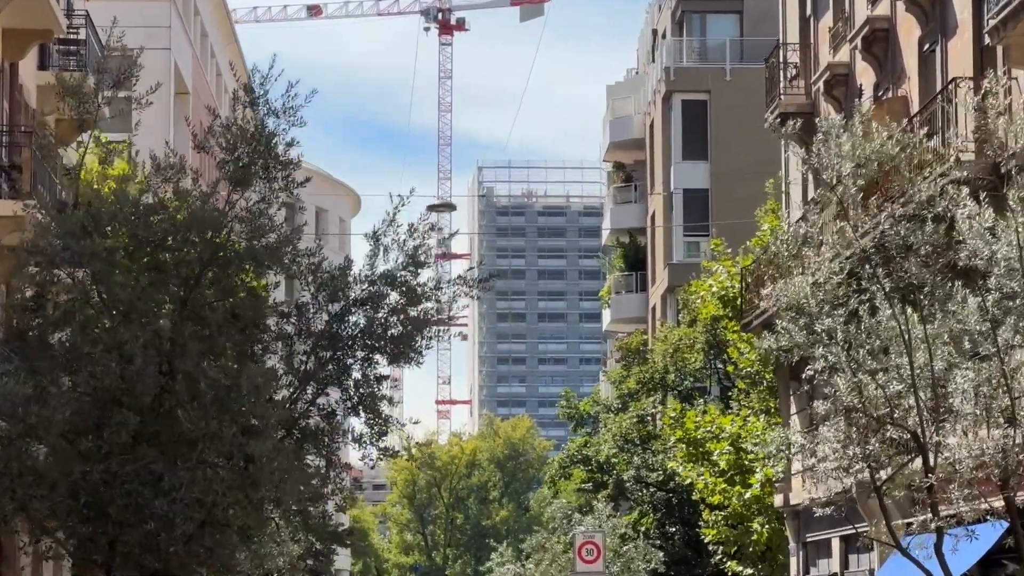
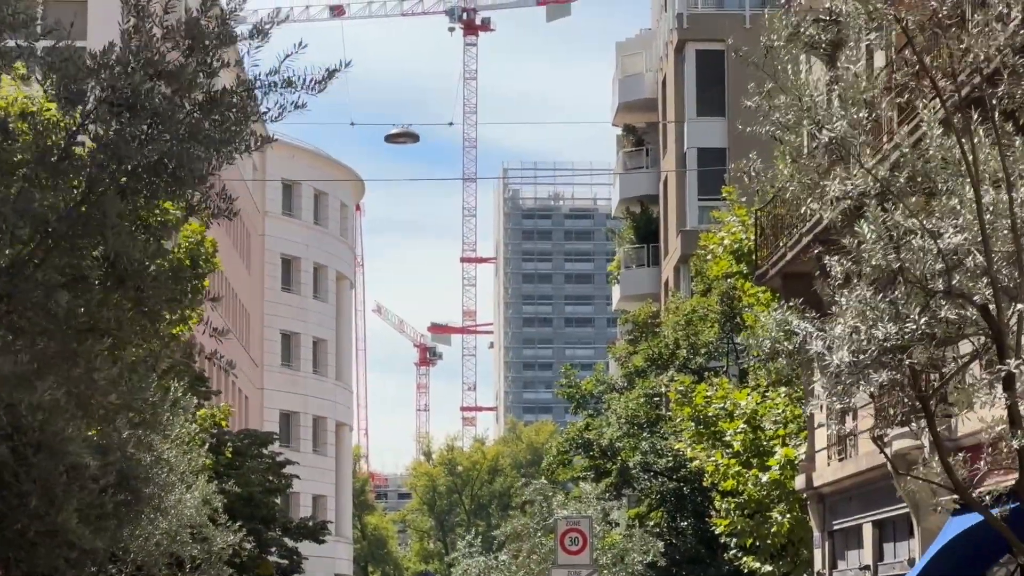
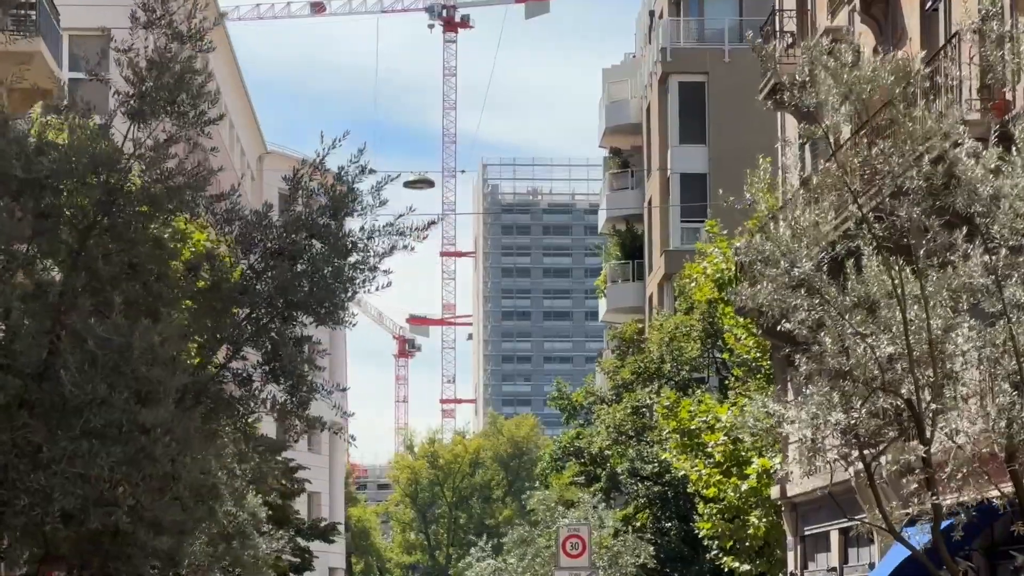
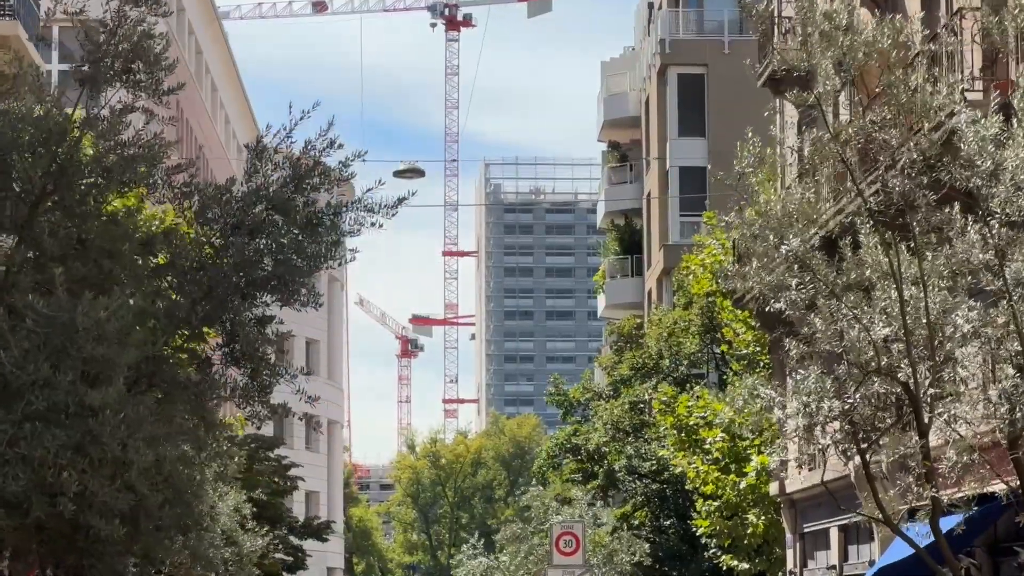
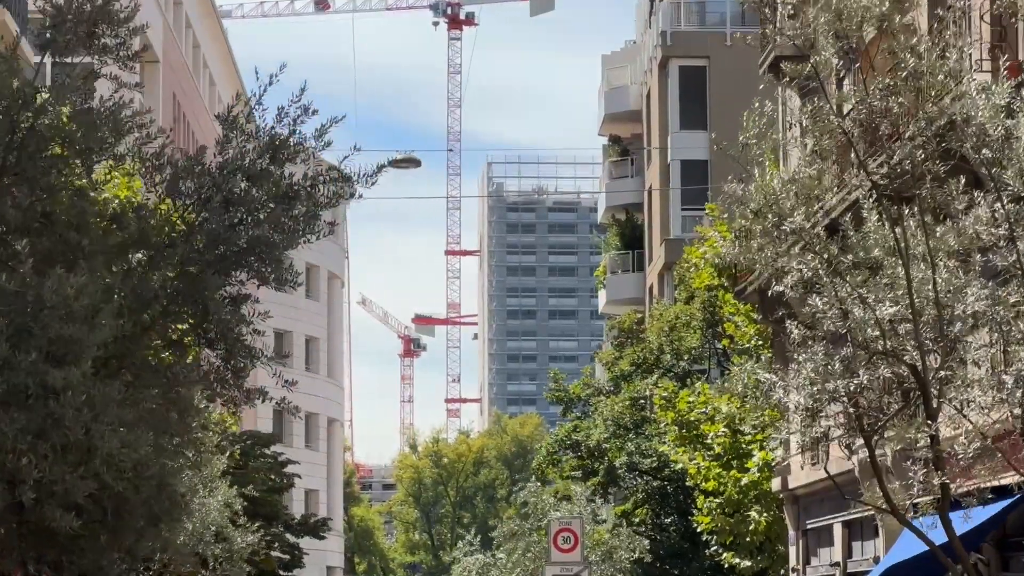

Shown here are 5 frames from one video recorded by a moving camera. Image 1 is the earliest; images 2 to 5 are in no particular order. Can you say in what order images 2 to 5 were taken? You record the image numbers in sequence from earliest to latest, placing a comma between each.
3, 4, 5, 2
